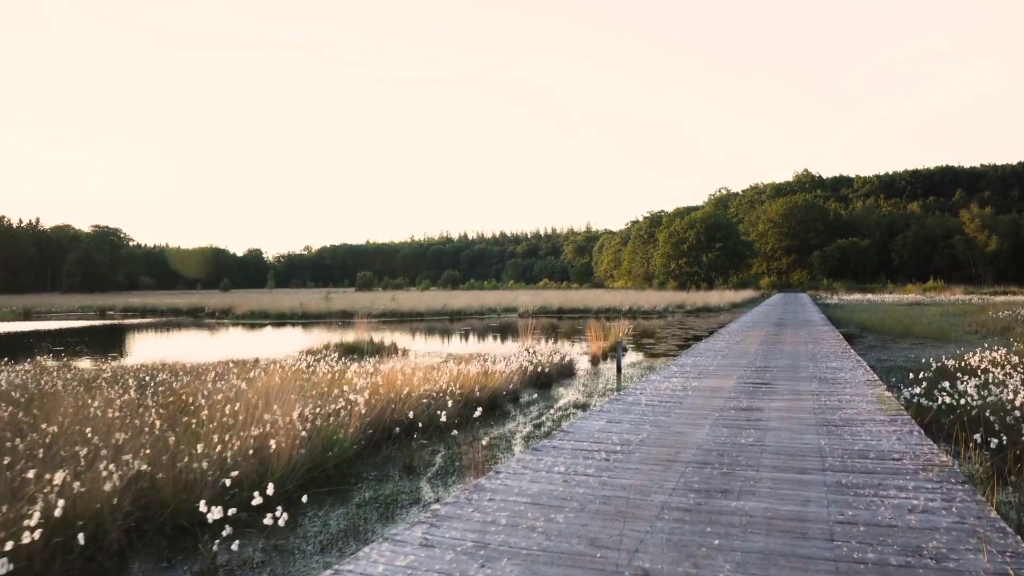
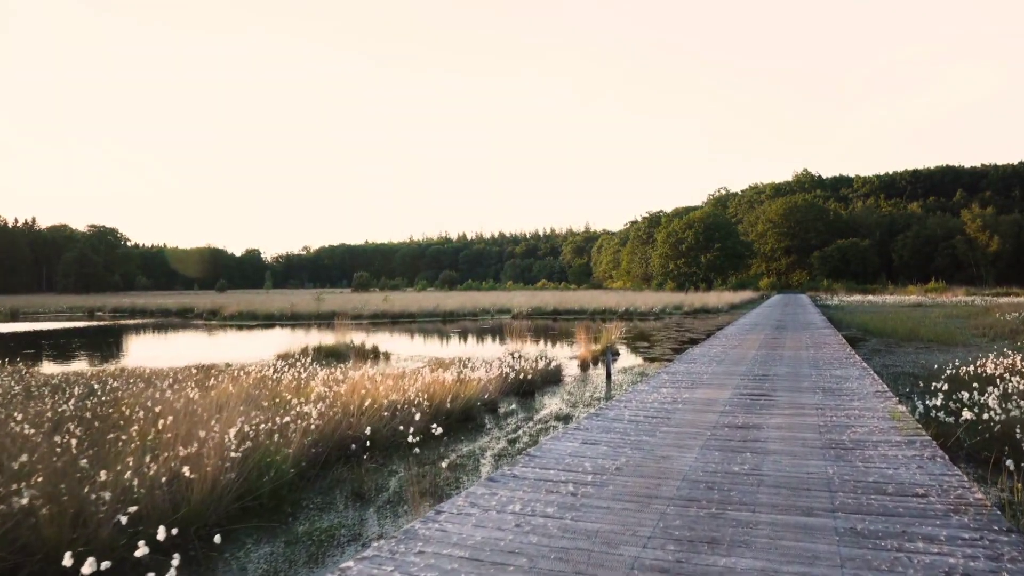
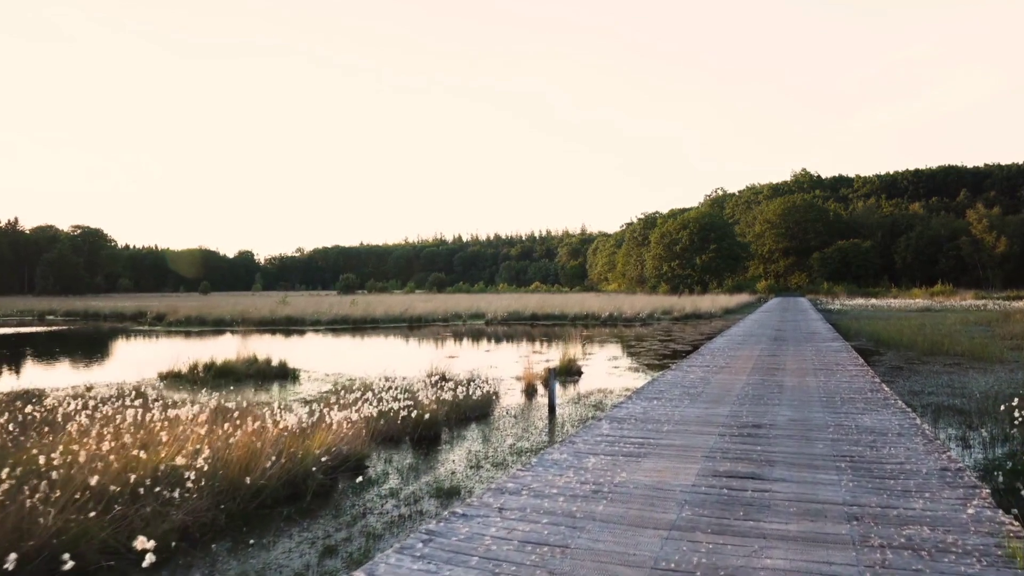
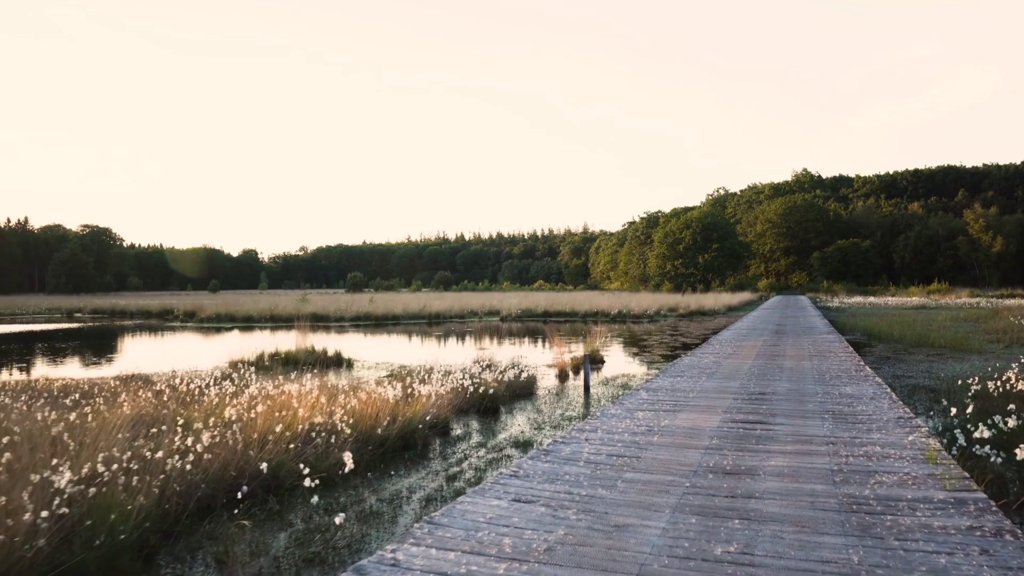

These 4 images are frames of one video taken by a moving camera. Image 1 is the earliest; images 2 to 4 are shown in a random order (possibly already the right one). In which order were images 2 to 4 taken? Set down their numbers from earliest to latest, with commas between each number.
2, 4, 3
